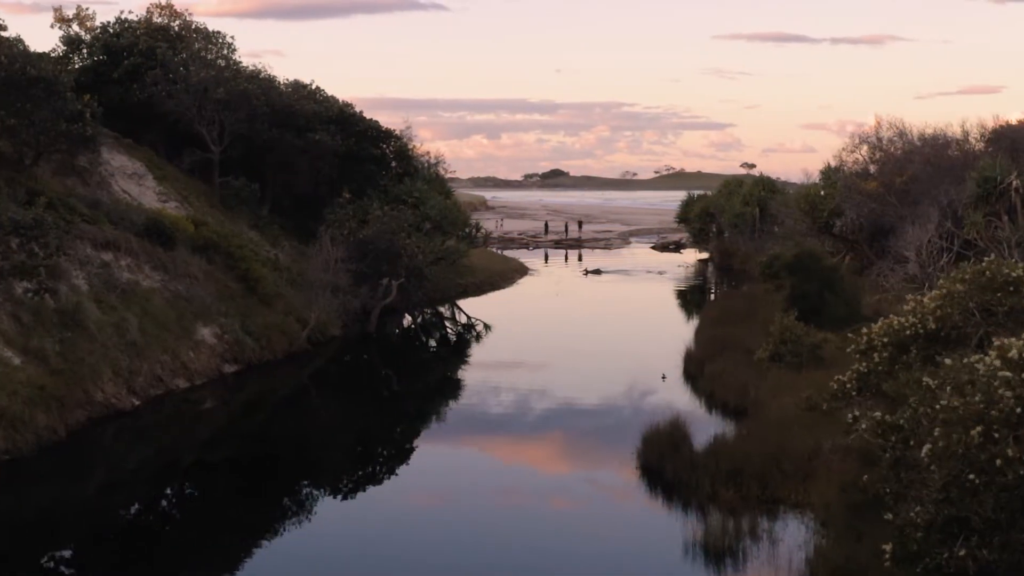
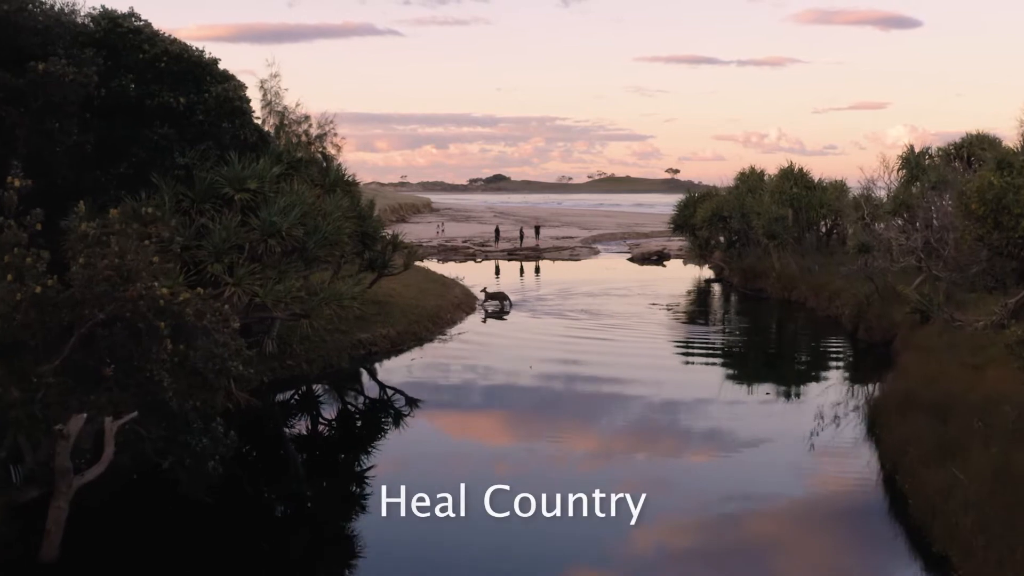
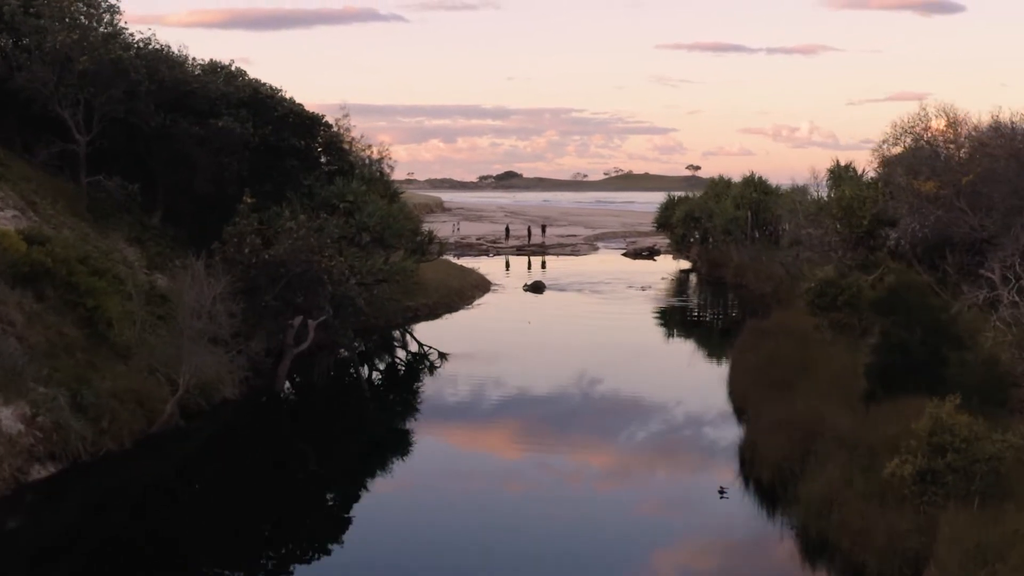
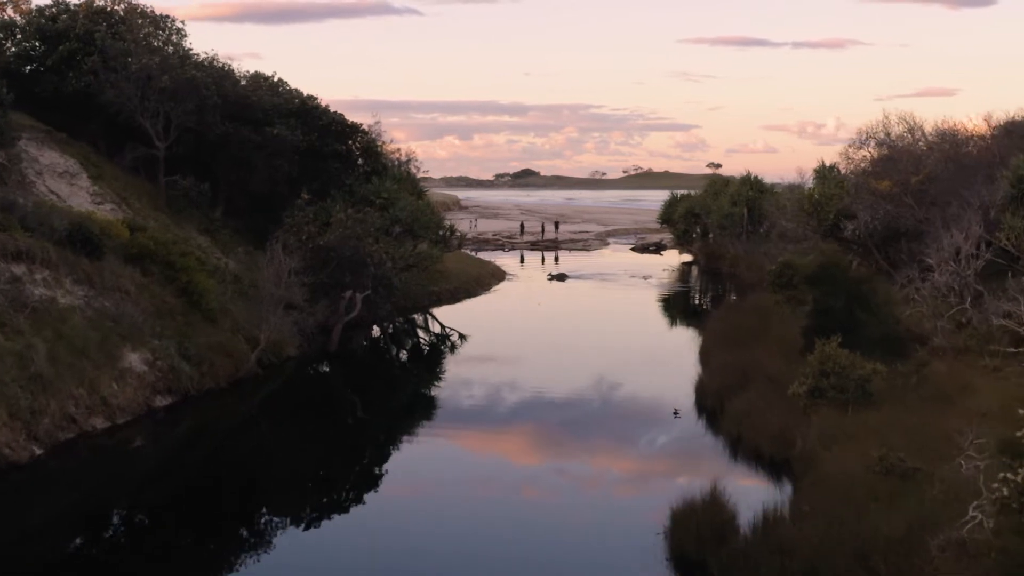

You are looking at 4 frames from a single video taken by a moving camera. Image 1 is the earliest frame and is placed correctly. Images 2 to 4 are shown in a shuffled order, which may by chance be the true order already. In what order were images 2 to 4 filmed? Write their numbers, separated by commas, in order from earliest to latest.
4, 3, 2
